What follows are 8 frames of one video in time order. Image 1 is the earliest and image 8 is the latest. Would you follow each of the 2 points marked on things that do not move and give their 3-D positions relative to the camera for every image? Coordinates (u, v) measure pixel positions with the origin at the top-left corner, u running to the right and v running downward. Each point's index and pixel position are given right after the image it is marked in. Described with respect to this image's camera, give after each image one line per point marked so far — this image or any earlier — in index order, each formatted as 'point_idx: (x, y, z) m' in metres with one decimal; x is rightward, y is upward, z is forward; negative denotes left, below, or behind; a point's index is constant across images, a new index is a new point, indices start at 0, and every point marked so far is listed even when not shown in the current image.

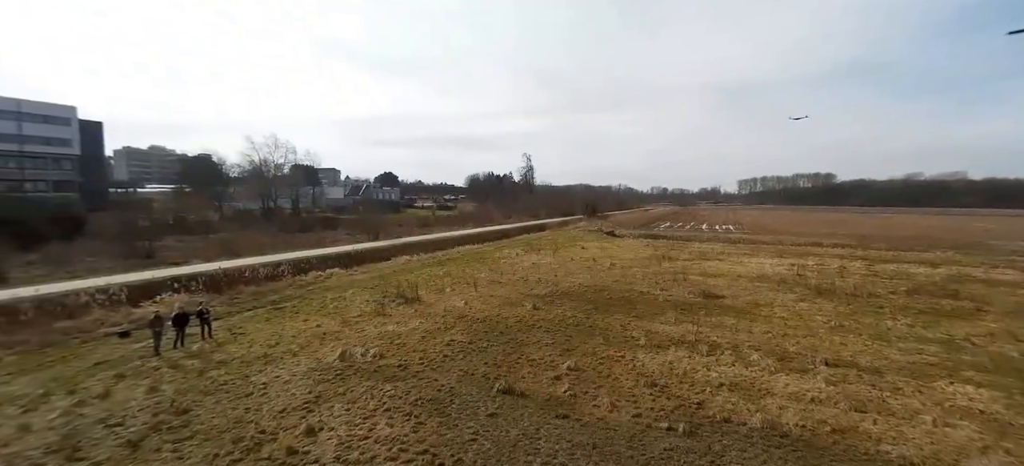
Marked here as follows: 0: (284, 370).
0: (-7.7, -4.7, +14.2) m
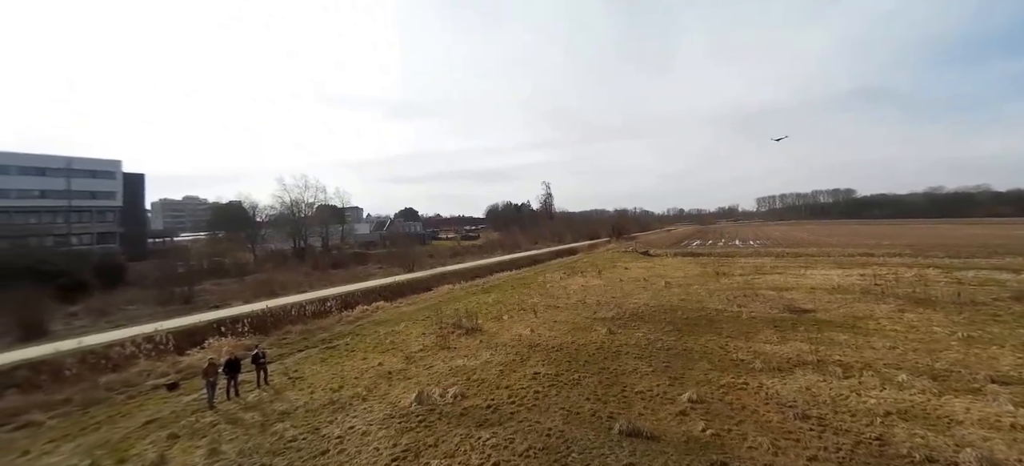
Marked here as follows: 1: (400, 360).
0: (-4.4, -5.3, +11.8) m
1: (-4.5, -5.1, +16.5) m
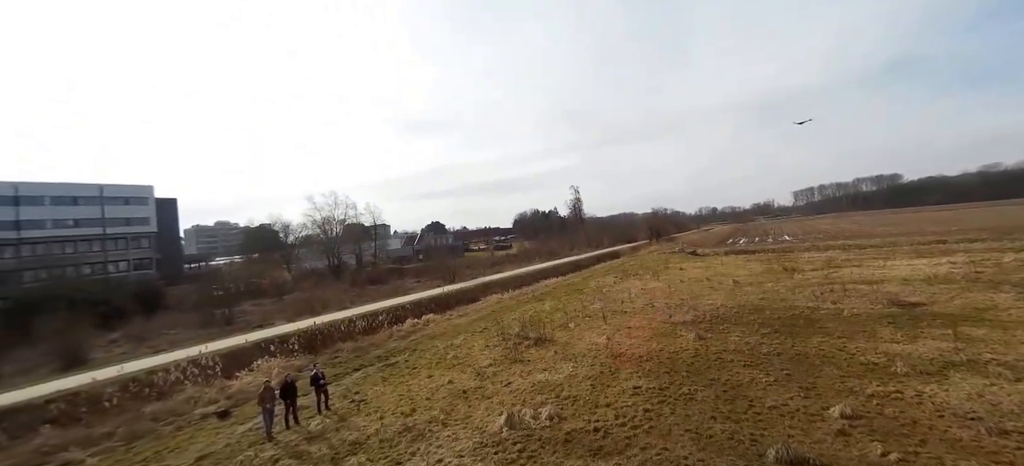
0: (-1.6, -5.2, +9.8) m
1: (-1.4, -5.0, +14.6) m
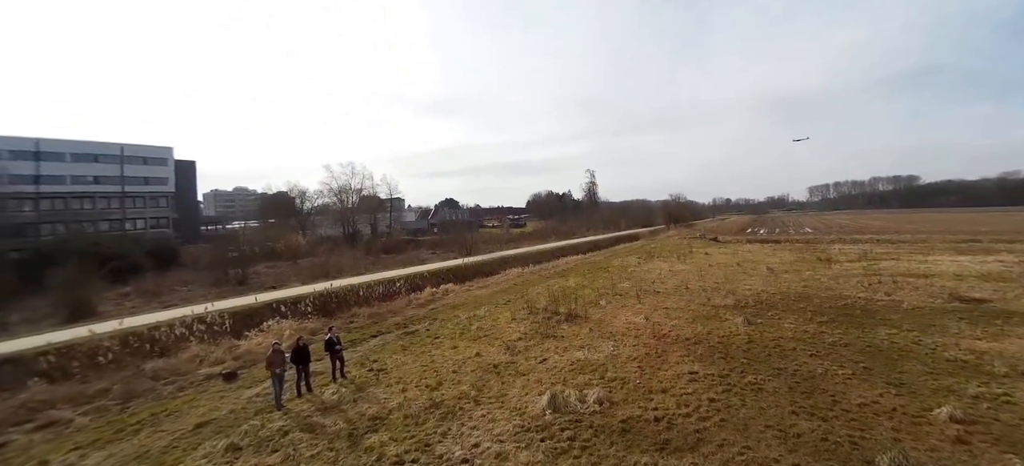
0: (-0.7, -4.1, +8.4) m
1: (-0.4, -3.7, +13.1) m
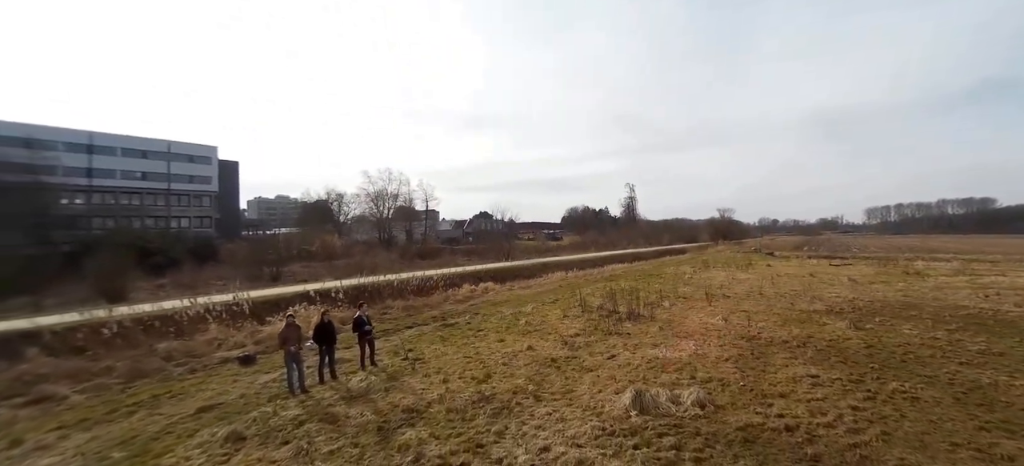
0: (+0.5, -3.1, +6.2) m
1: (+1.2, -2.9, +11.0) m
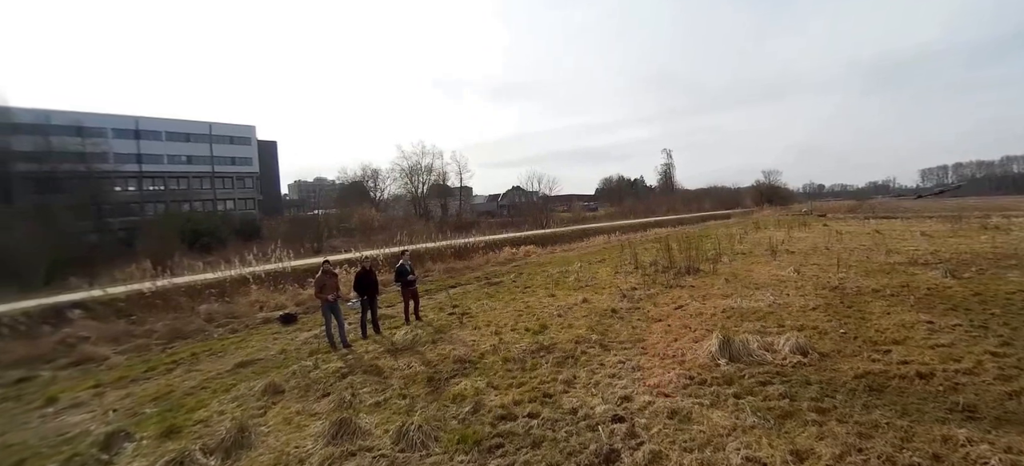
0: (+1.5, -2.0, +5.3) m
1: (+2.5, -1.6, +10.0) m
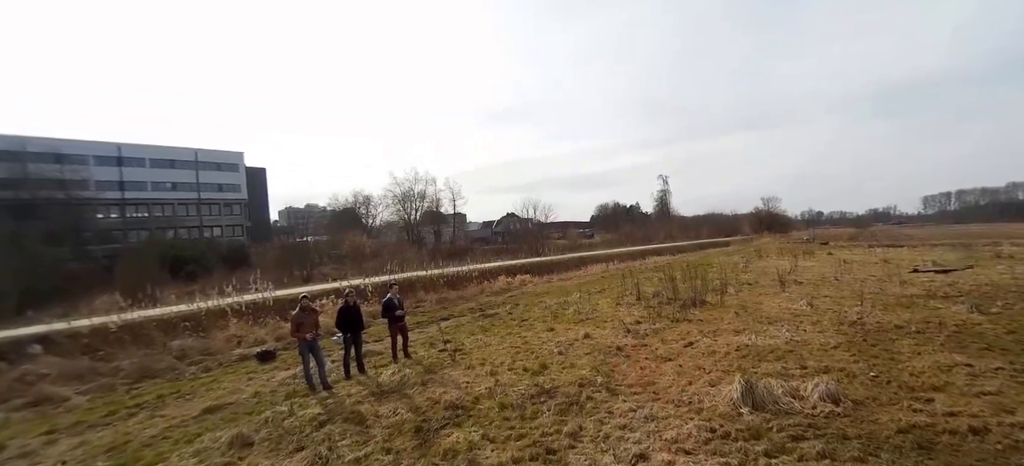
0: (+1.4, -2.3, +4.7) m
1: (+2.4, -2.2, +9.4) m
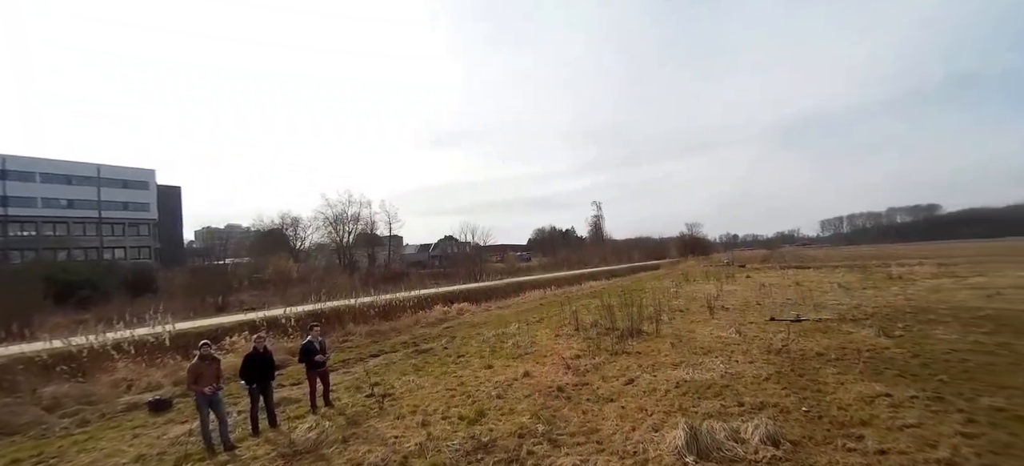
0: (+0.7, -2.8, +4.2) m
1: (+1.1, -2.9, +9.0) m
